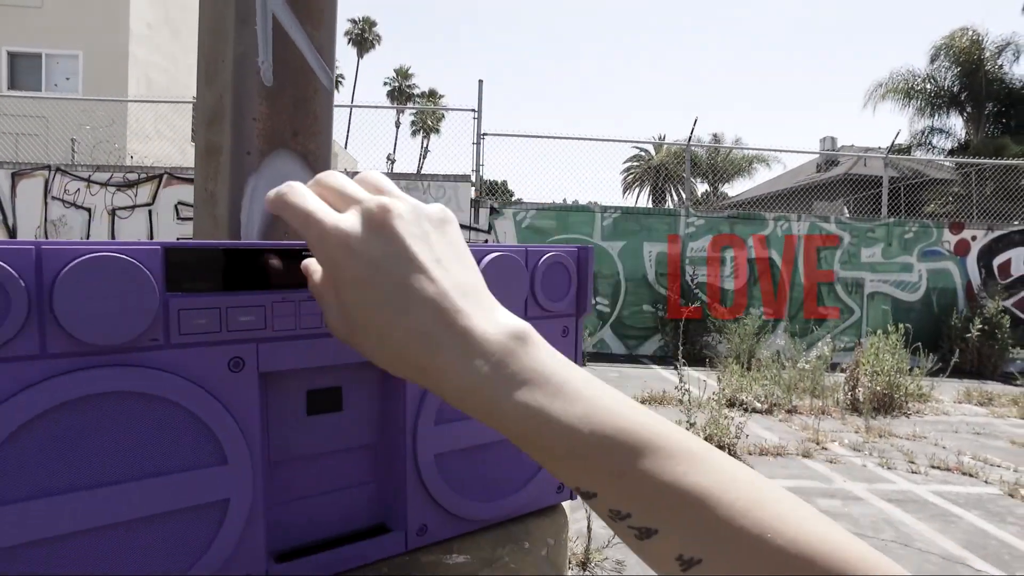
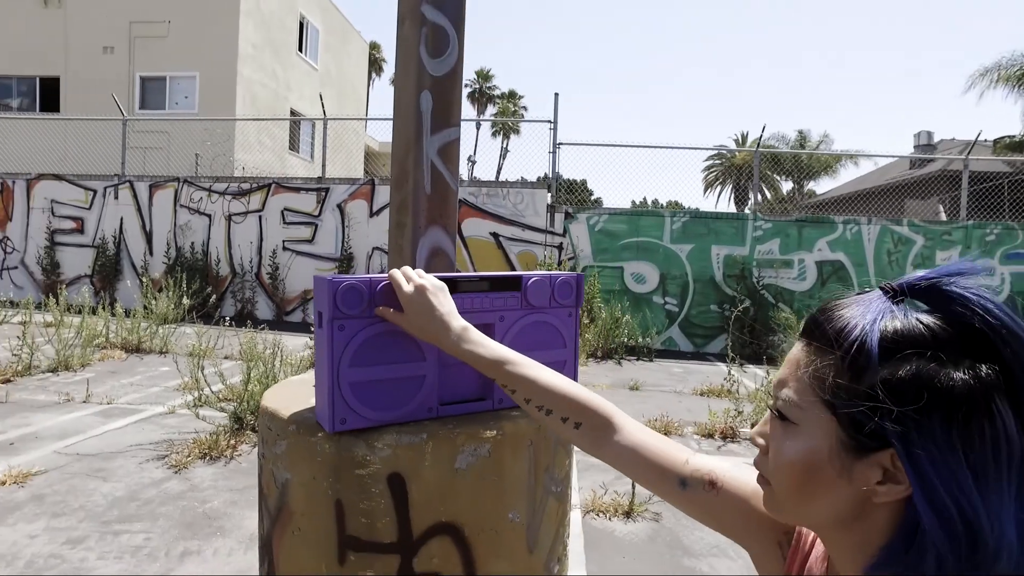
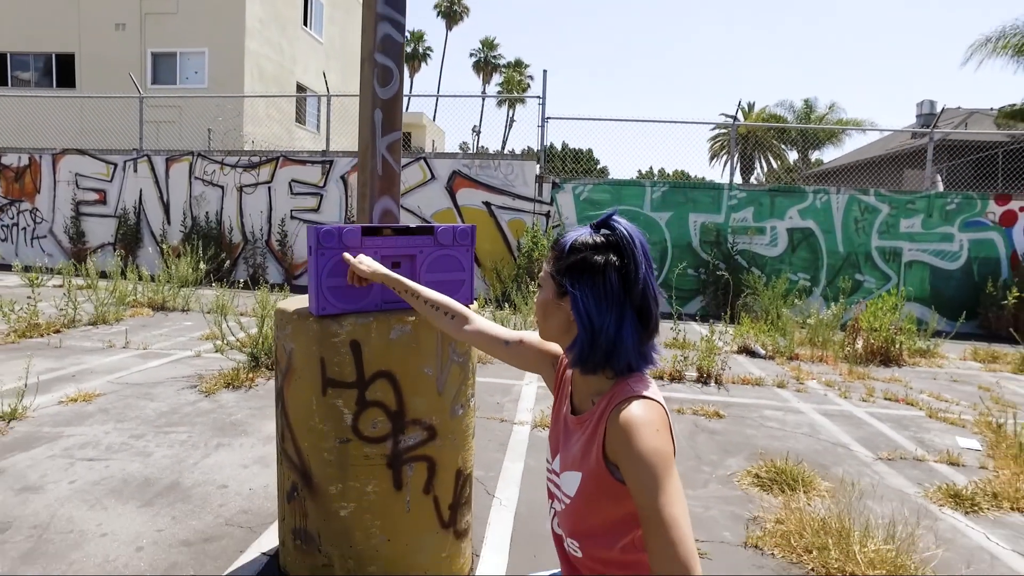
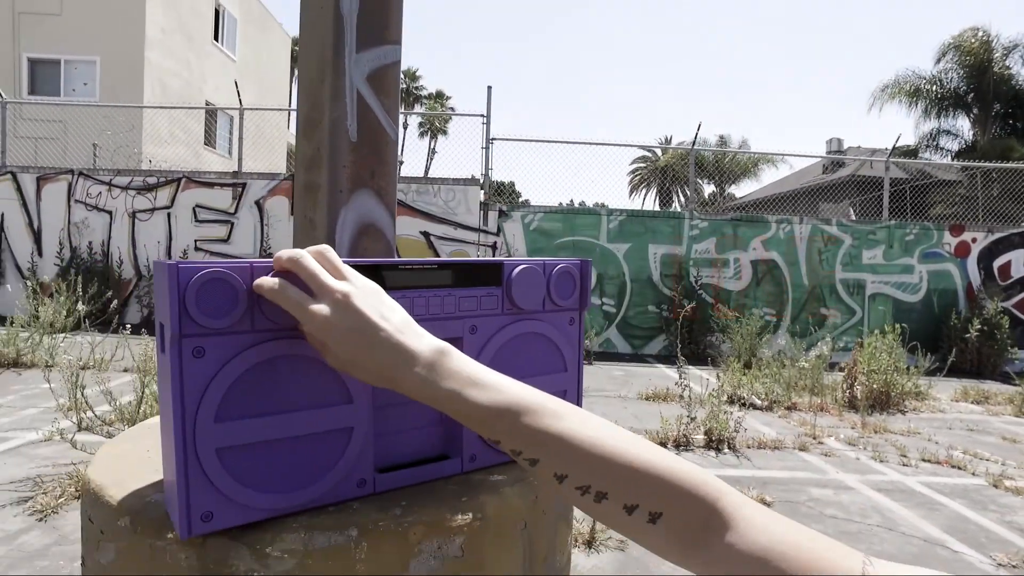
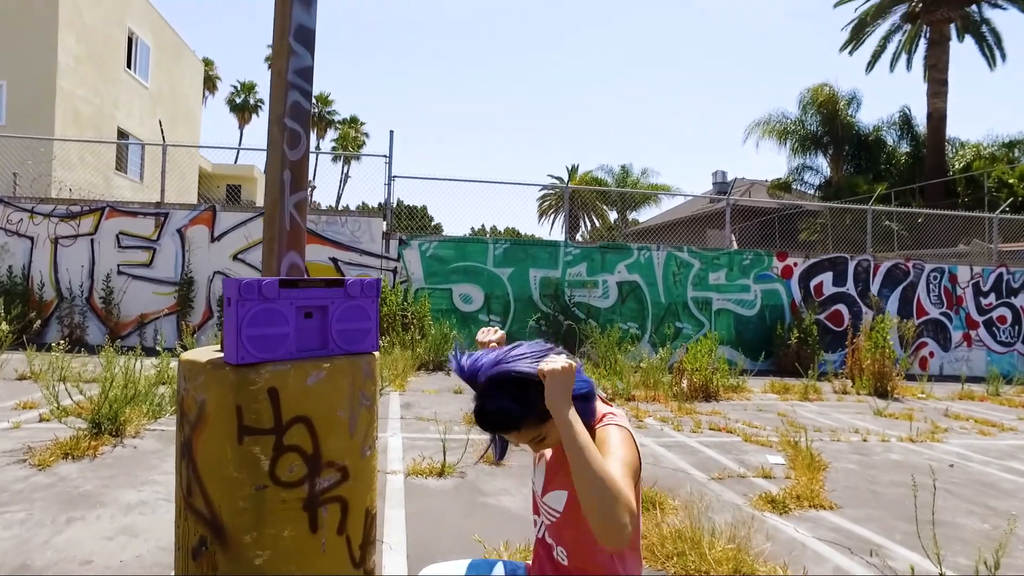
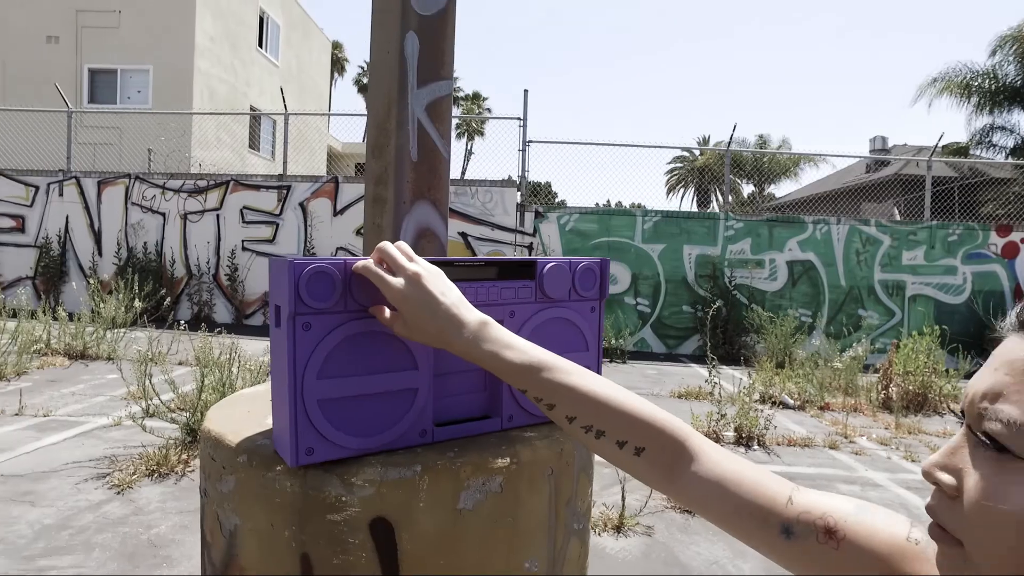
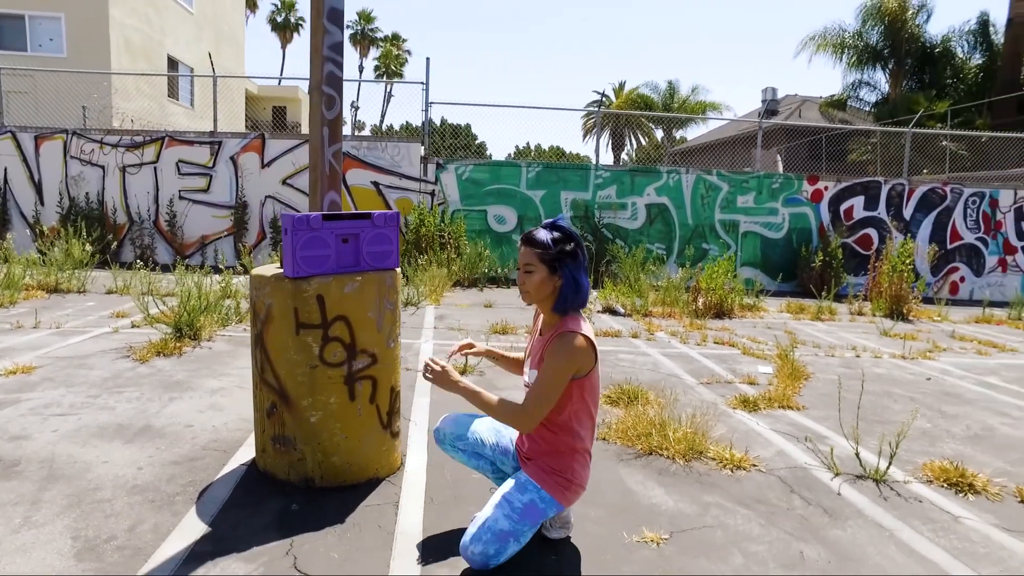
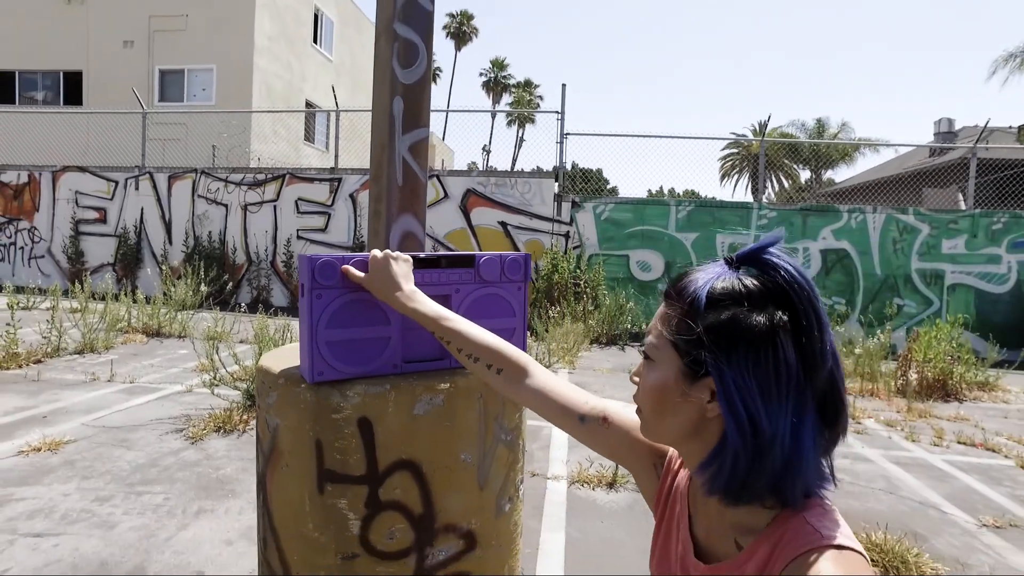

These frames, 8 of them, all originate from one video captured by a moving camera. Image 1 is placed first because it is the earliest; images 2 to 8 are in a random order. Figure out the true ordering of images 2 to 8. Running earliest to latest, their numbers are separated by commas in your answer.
4, 6, 2, 8, 3, 7, 5
